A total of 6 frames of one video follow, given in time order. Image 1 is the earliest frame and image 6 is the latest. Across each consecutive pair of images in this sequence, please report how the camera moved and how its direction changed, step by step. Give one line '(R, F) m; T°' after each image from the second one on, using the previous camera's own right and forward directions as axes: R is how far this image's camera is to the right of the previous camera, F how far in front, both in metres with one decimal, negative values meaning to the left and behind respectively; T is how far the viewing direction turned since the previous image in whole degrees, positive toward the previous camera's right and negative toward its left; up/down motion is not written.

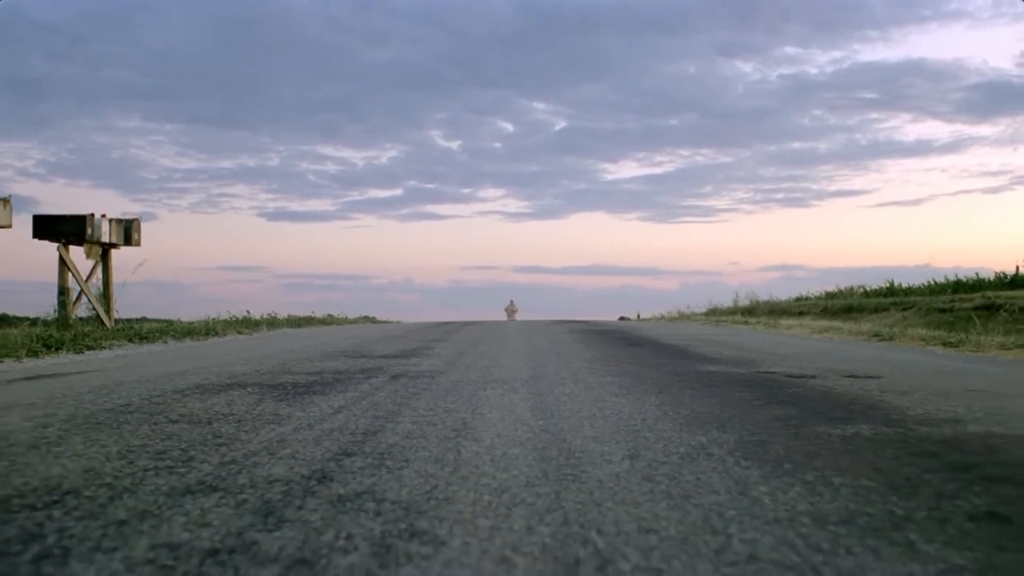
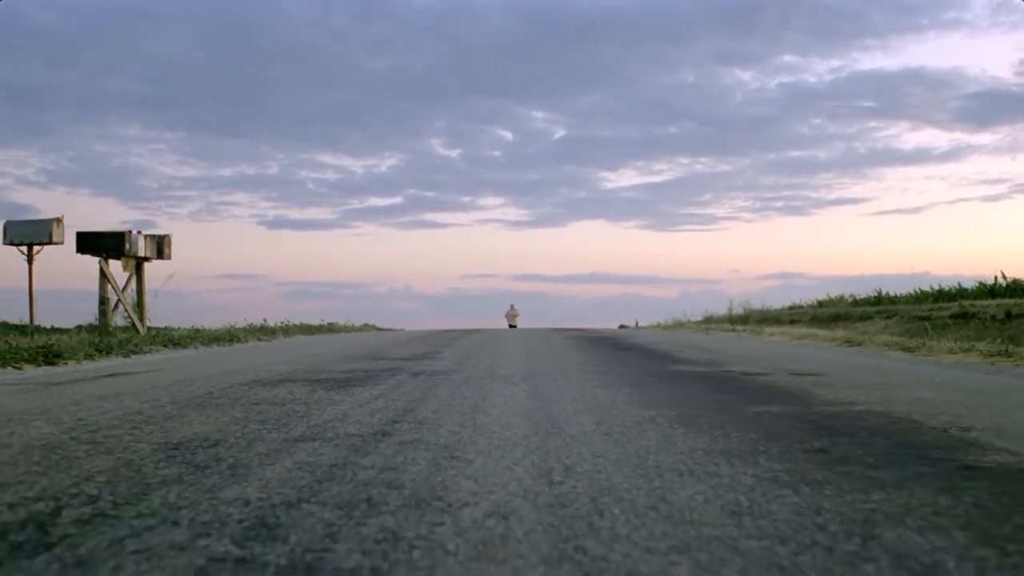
(0.0, -1.9) m; 0°
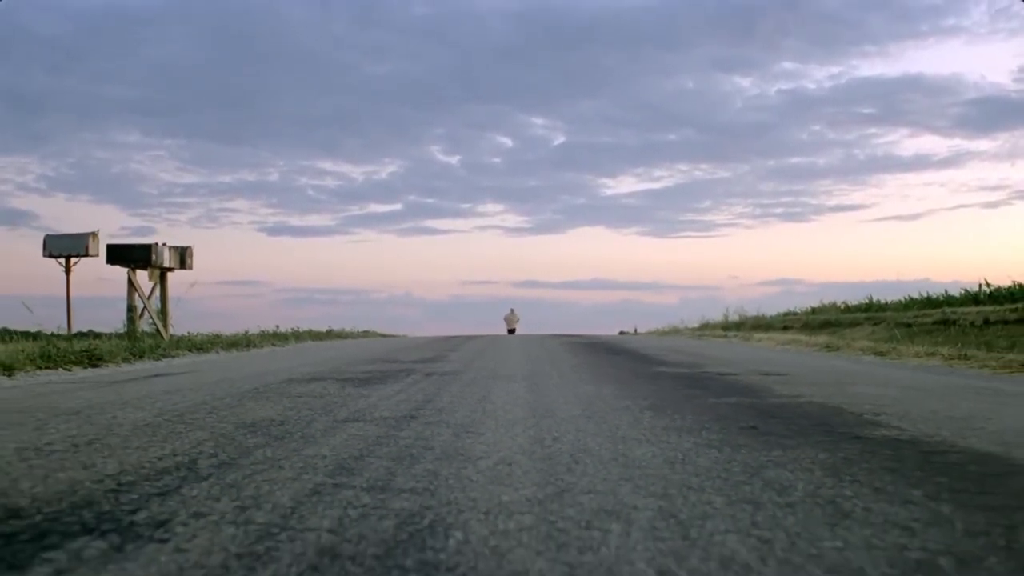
(0.0, -1.6) m; 0°
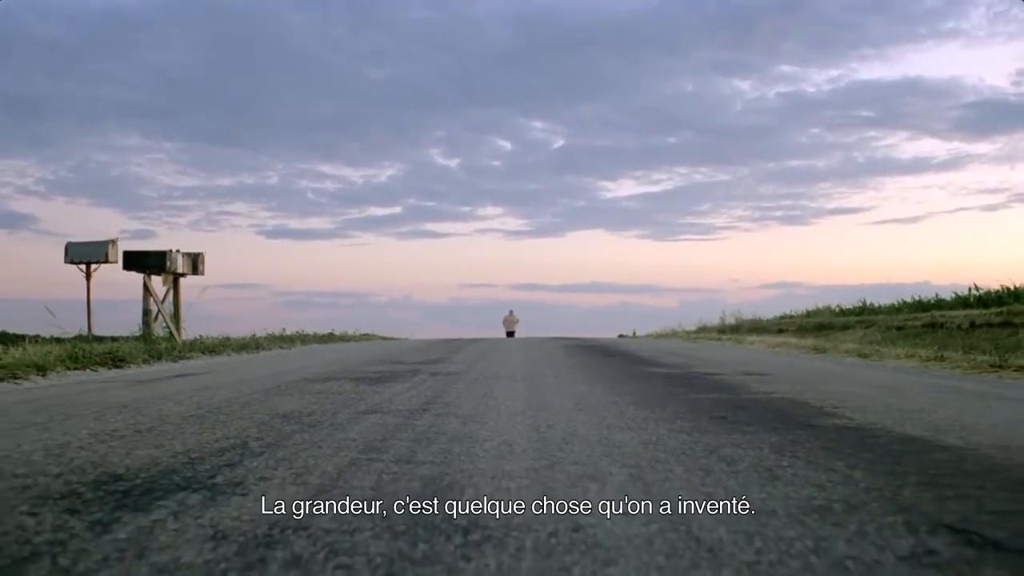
(0.0, -1.0) m; 0°
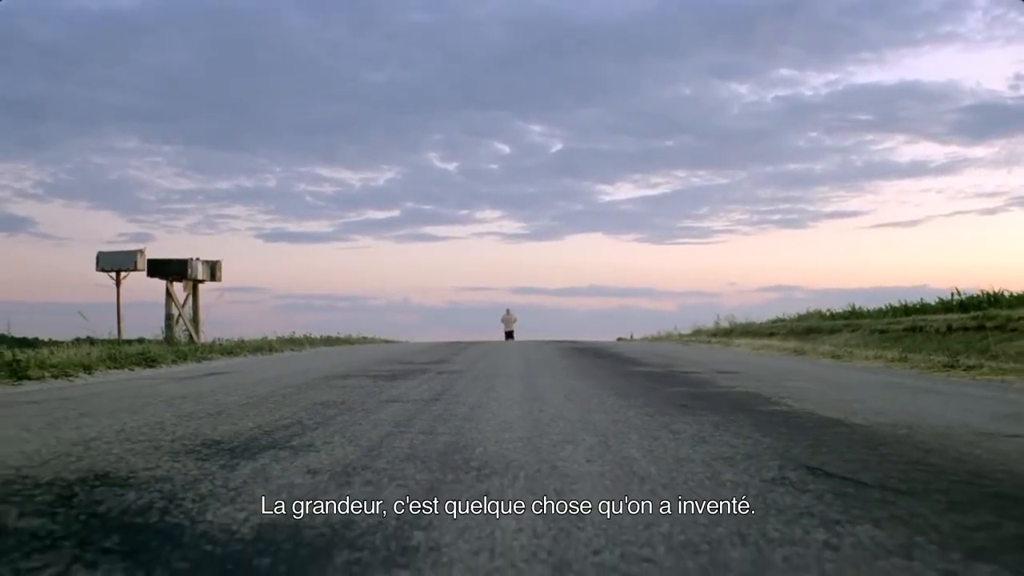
(0.0, -1.7) m; 0°
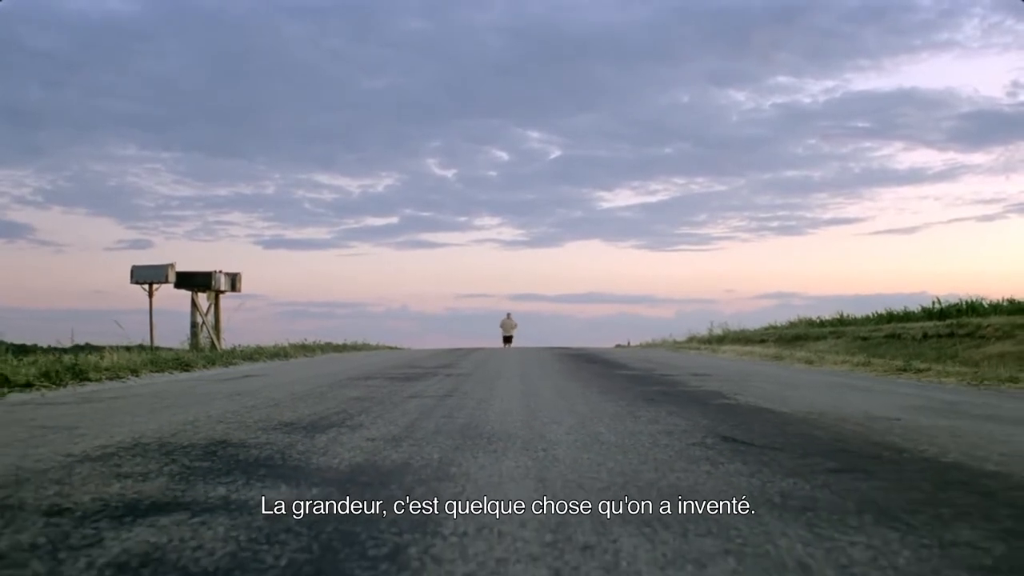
(0.0, -2.1) m; 0°
